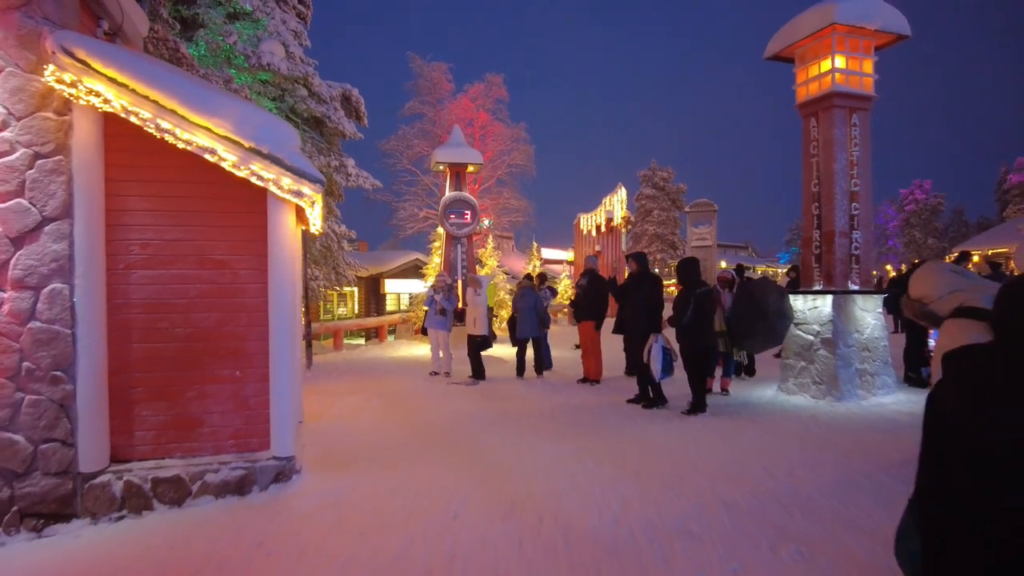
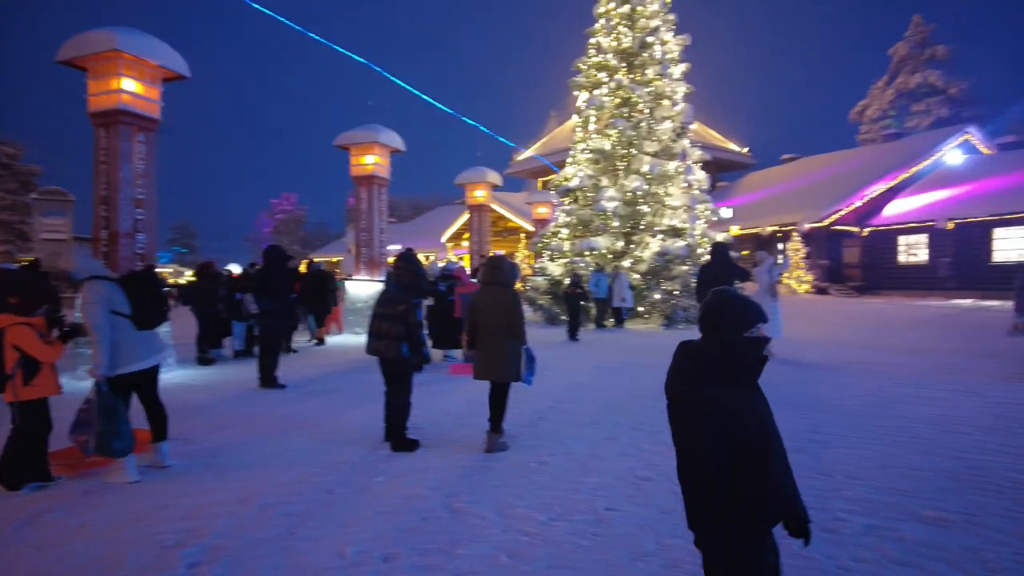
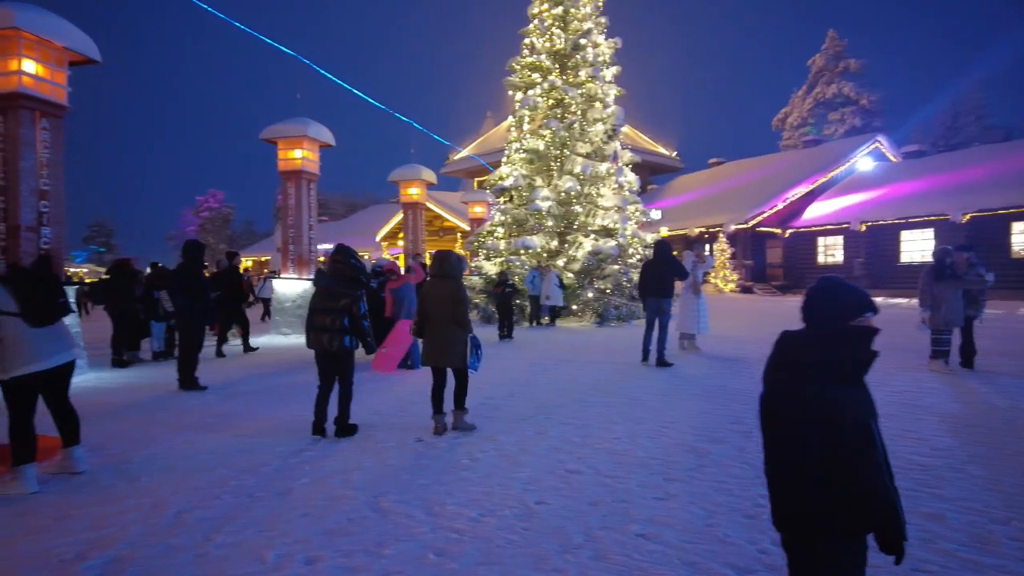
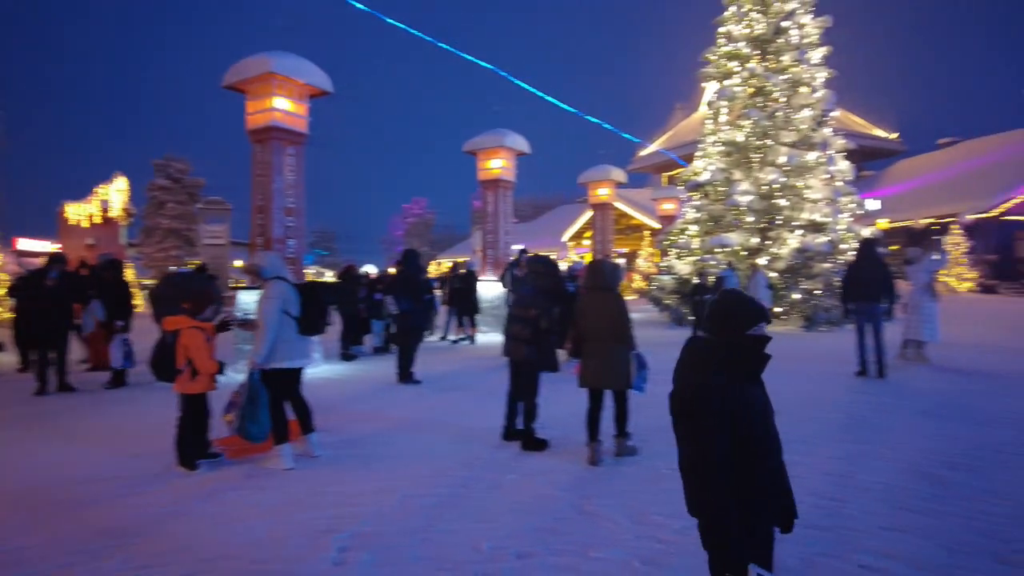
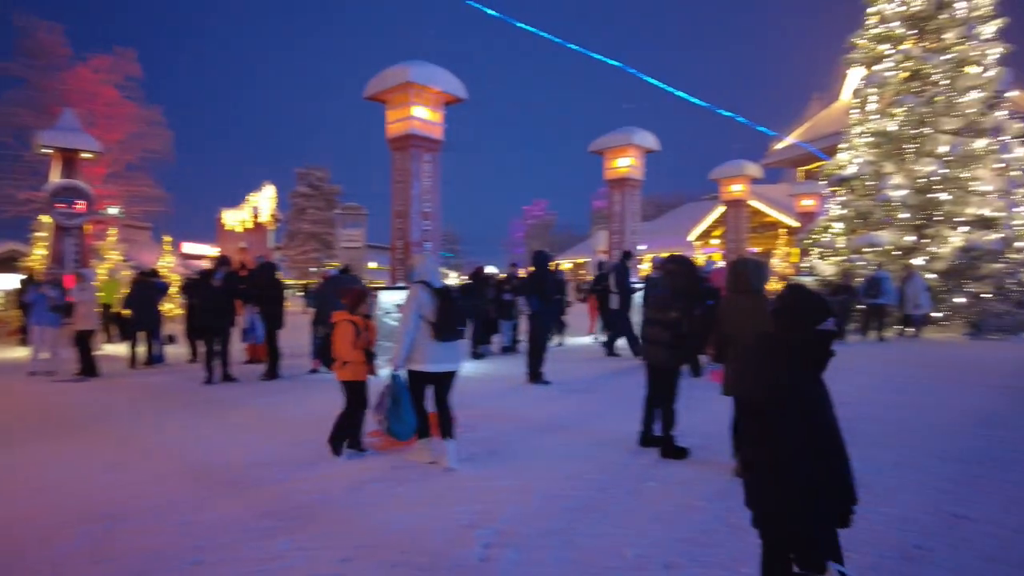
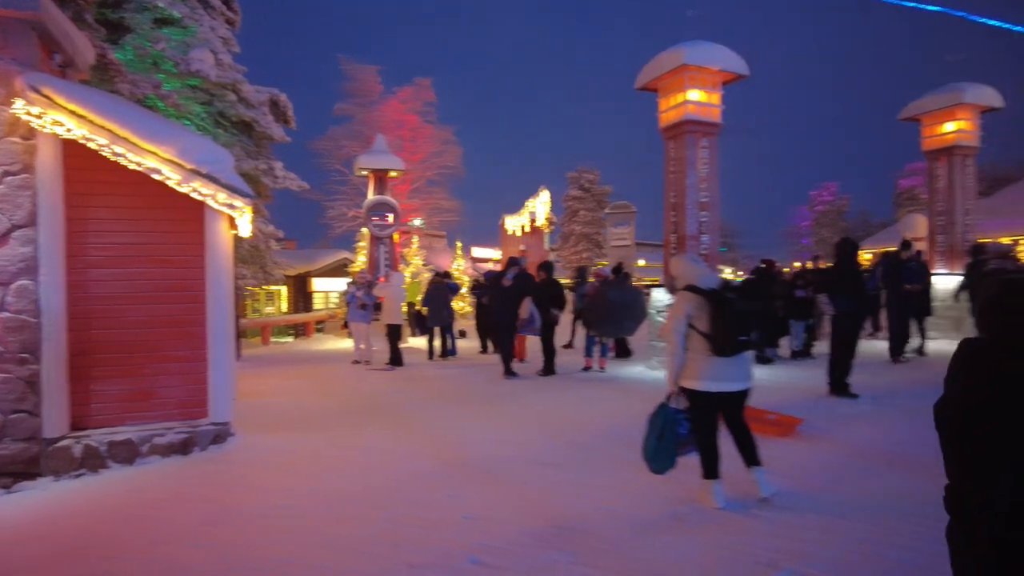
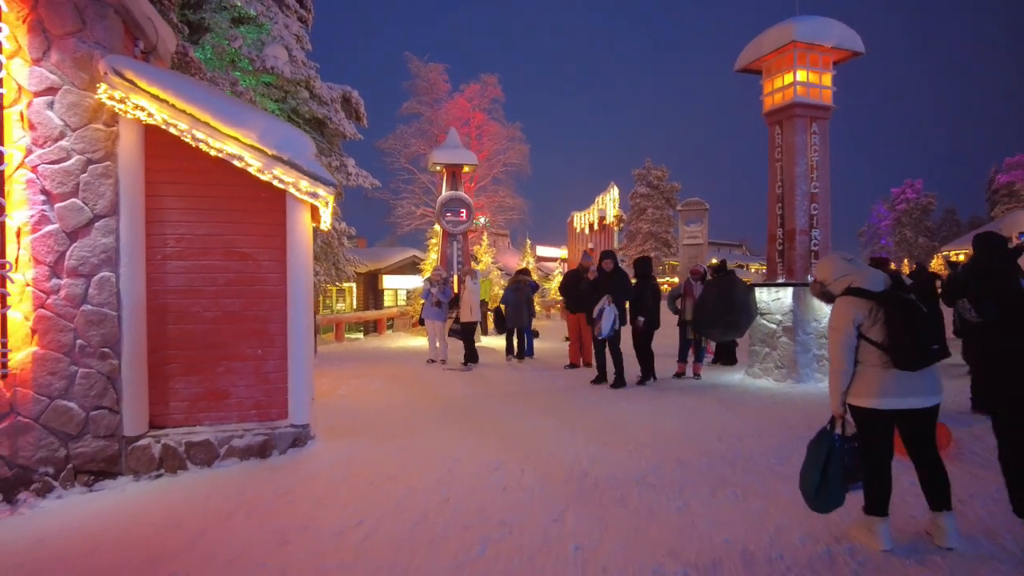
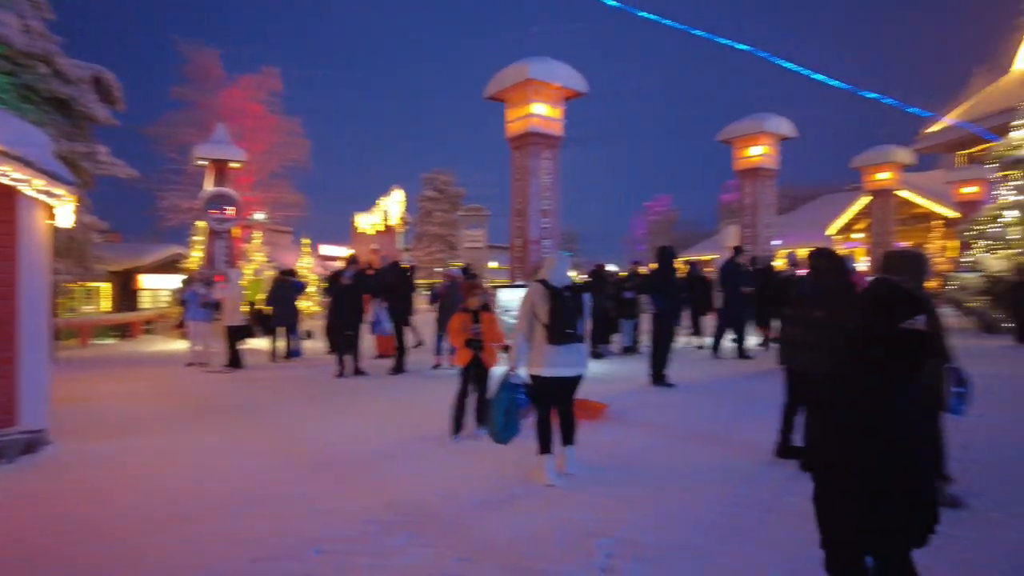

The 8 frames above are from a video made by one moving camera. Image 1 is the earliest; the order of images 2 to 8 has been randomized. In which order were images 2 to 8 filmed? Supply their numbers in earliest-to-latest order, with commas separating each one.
7, 6, 8, 5, 4, 2, 3
